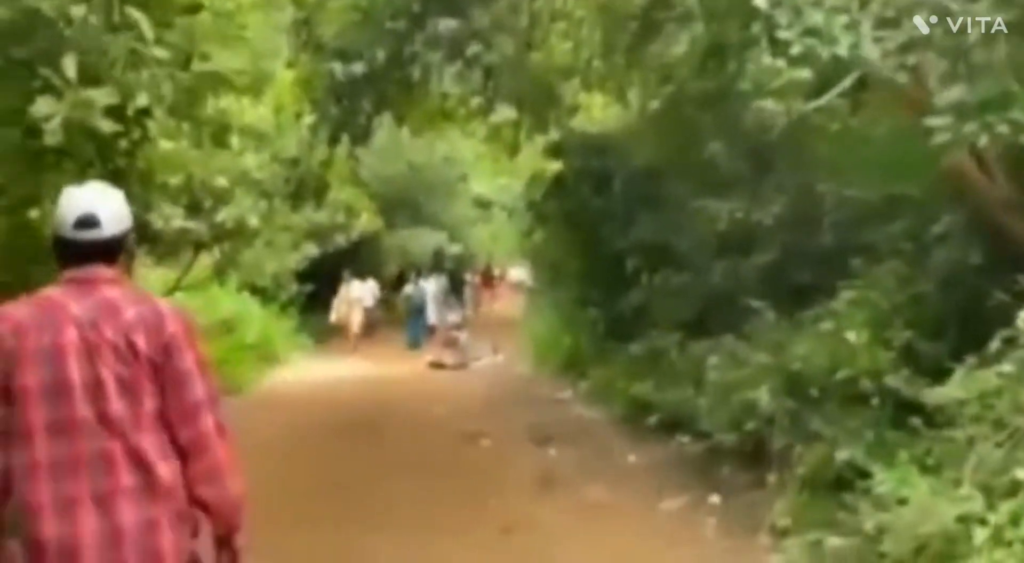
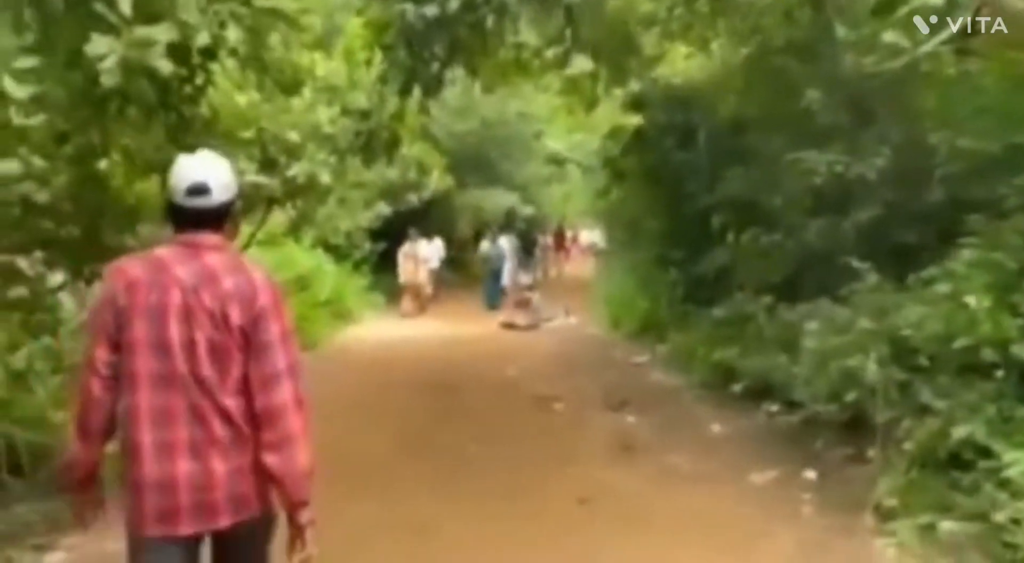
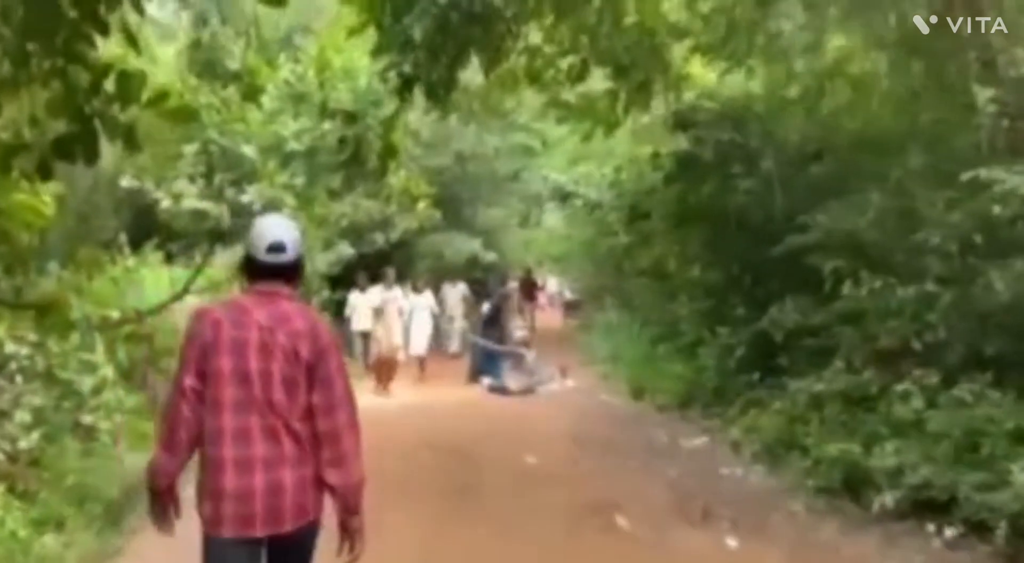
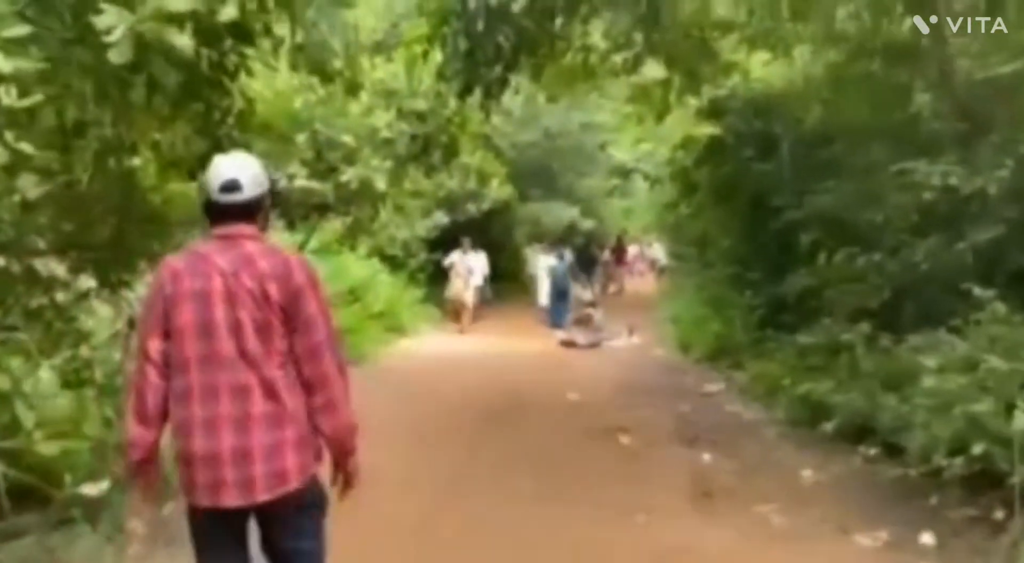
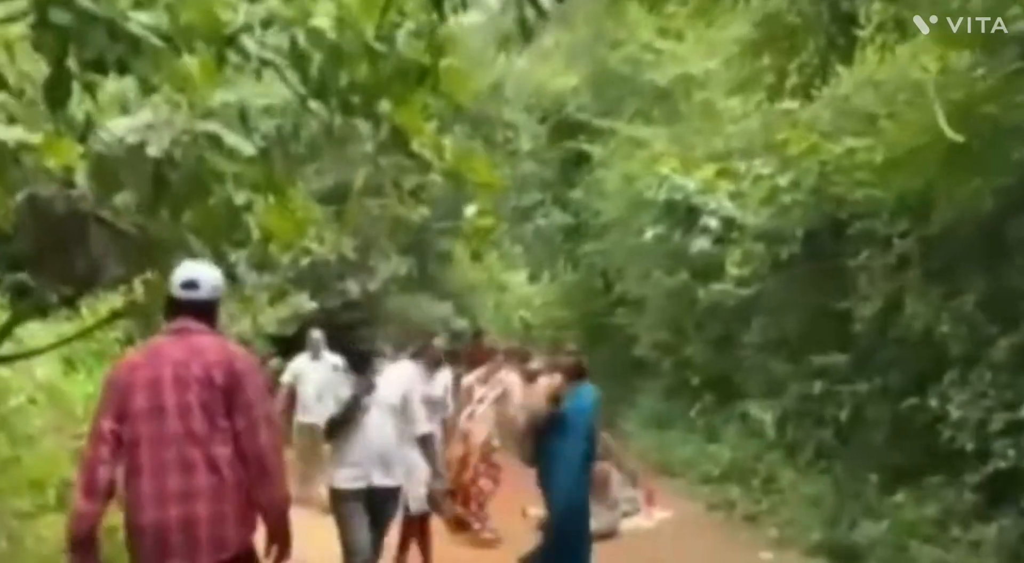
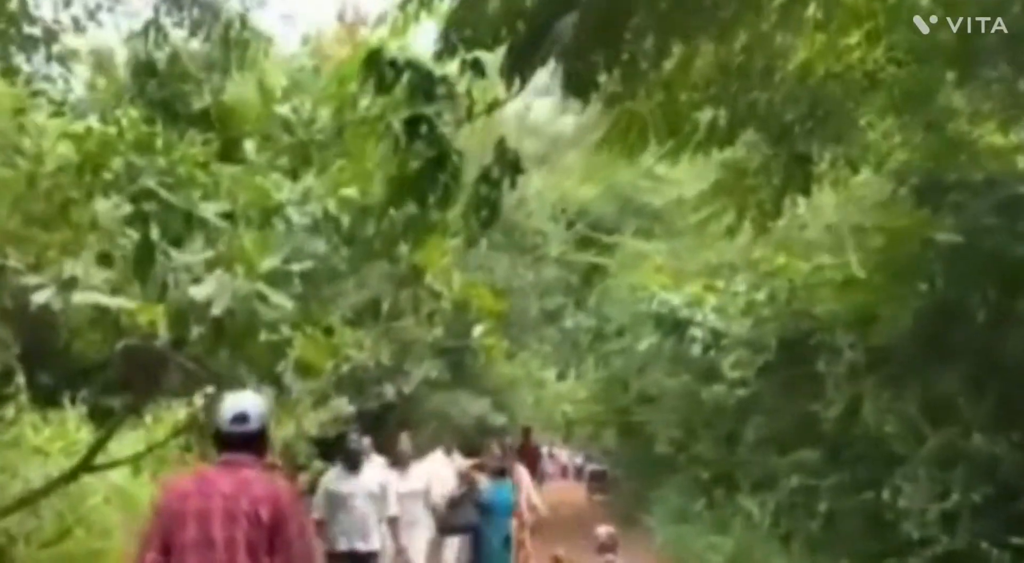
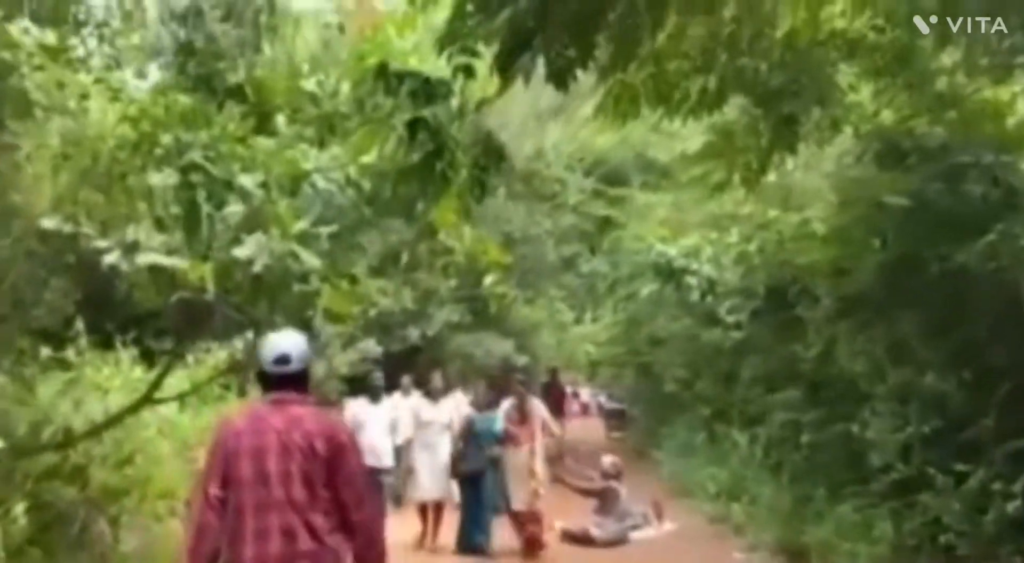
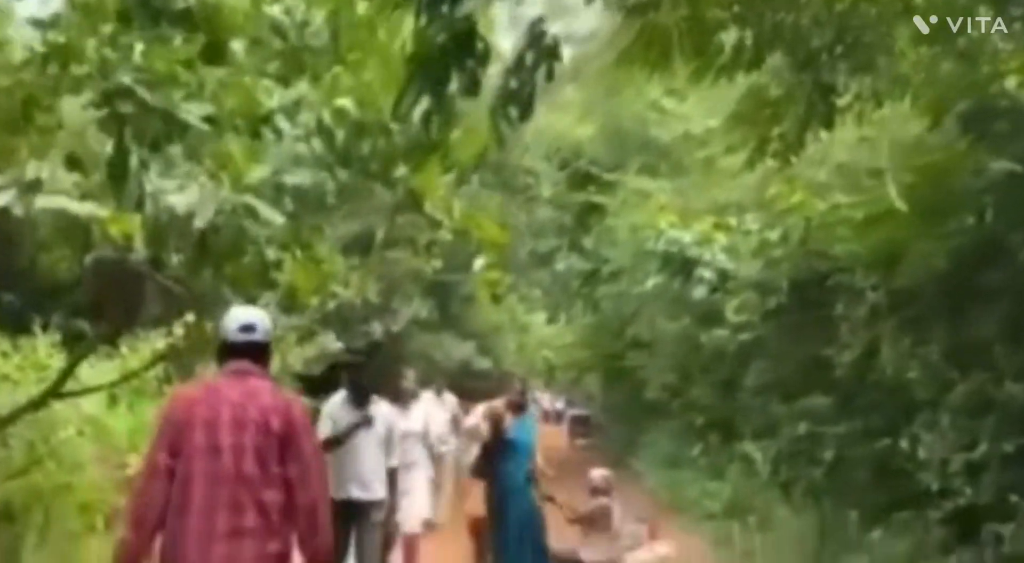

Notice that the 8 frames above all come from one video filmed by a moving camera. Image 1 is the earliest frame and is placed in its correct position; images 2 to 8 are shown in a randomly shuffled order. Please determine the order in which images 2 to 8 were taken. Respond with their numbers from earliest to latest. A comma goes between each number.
2, 4, 3, 7, 6, 8, 5
